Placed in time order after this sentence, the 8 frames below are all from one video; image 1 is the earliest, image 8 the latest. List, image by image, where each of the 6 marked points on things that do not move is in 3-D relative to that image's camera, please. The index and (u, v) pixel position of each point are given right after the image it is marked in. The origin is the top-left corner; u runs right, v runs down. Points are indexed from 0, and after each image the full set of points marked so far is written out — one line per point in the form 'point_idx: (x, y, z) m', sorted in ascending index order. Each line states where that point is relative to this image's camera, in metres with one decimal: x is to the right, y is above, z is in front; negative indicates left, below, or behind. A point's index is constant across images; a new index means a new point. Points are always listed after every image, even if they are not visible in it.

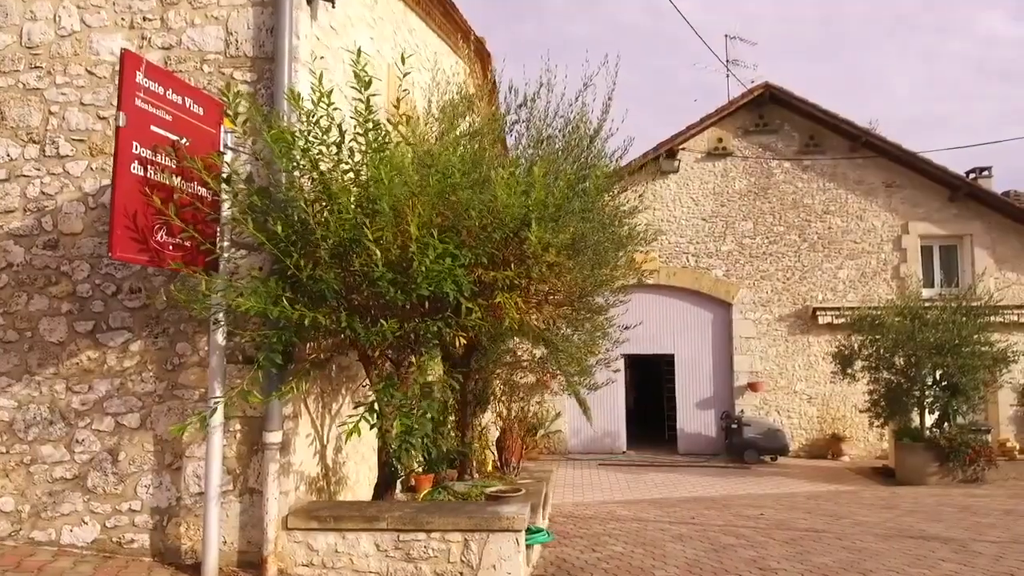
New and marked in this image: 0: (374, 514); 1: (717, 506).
0: (-0.7, -1.2, +4.0) m
1: (+2.5, -2.7, +9.2) m
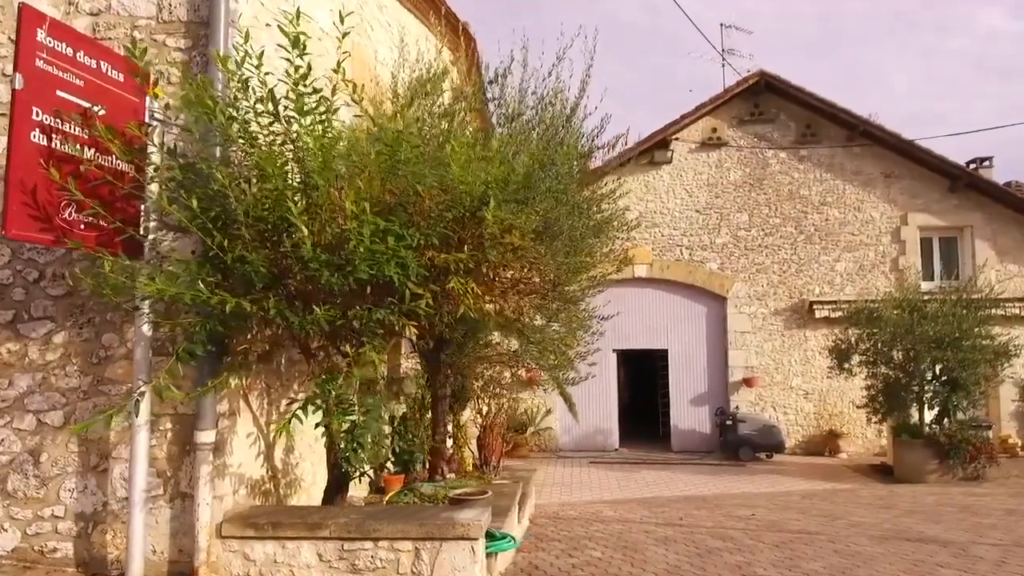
0: (-0.9, -1.1, +3.7) m
1: (+2.3, -2.6, +8.8) m
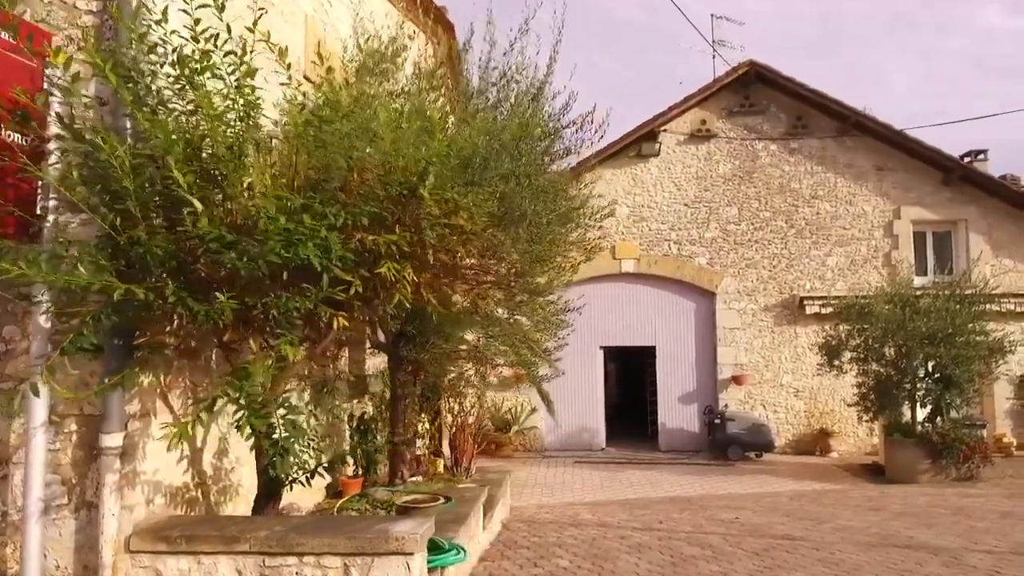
0: (-1.2, -1.1, +3.3) m
1: (+2.0, -2.5, +8.5) m
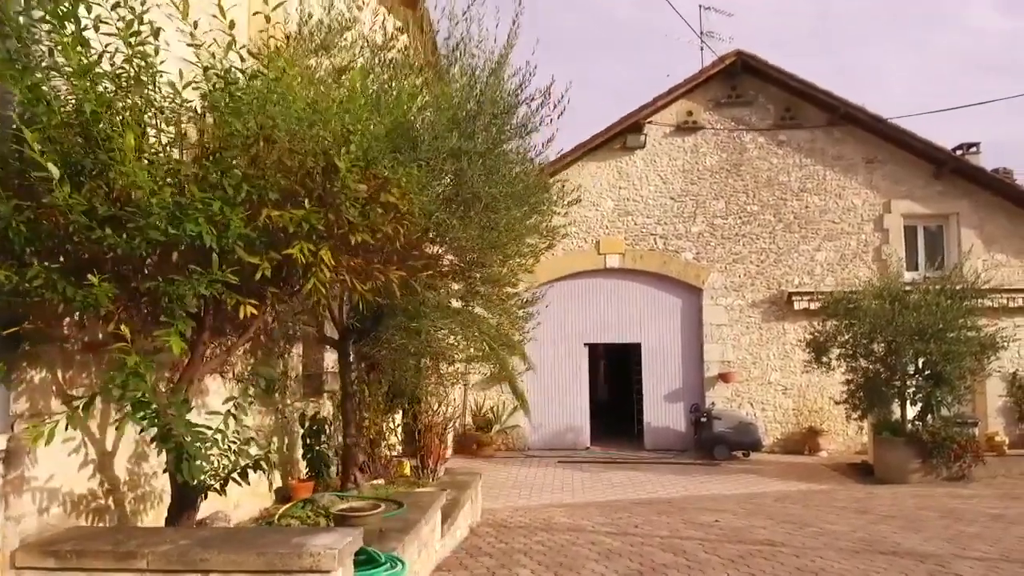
0: (-1.5, -1.0, +2.9) m
1: (+1.7, -2.4, +8.1) m
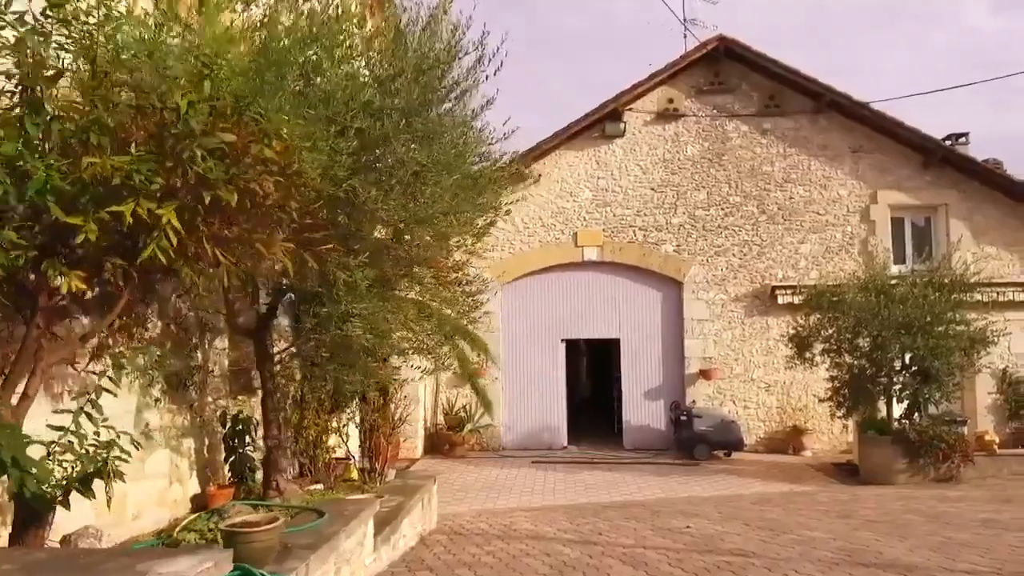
0: (-1.8, -0.9, +2.4) m
1: (+1.3, -2.3, +7.6) m
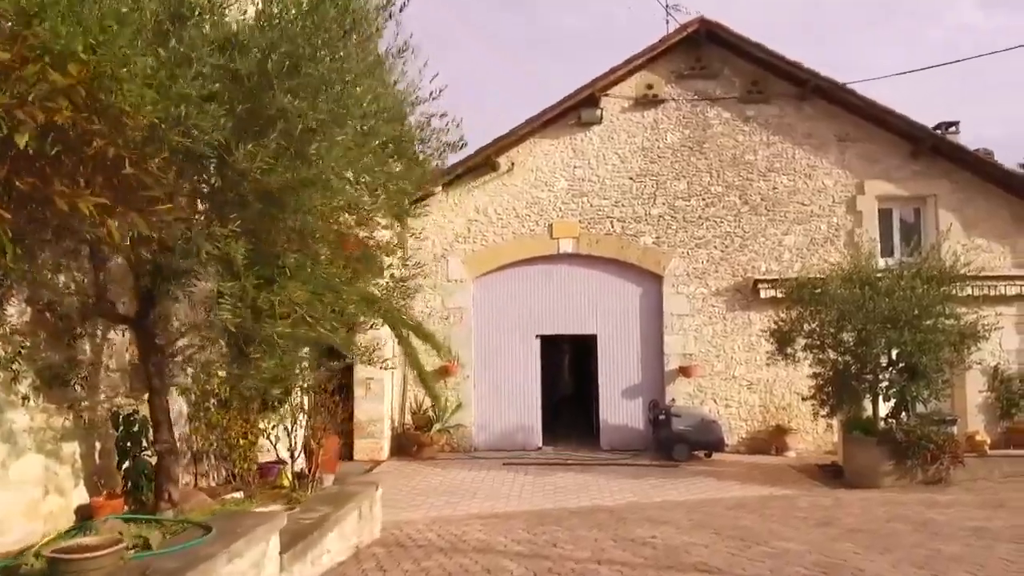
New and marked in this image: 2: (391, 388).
0: (-2.2, -0.8, +1.7) m
1: (+0.9, -2.2, +7.0) m
2: (-2.0, -1.7, +12.8) m
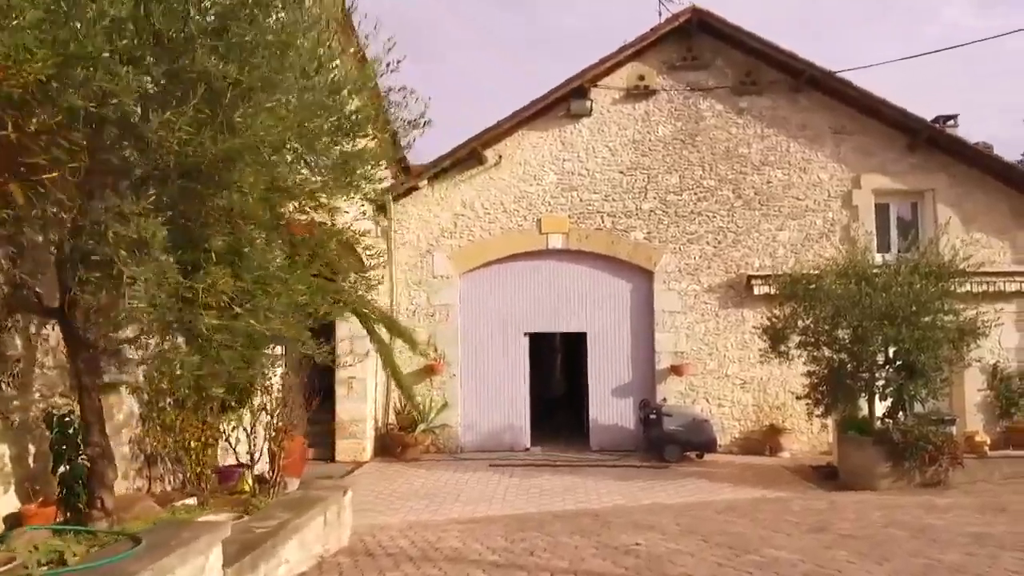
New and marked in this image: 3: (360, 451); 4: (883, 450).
0: (-2.4, -0.8, +1.4) m
1: (+0.7, -2.1, +6.7) m
2: (-2.3, -1.6, +12.5) m
3: (-2.4, -2.6, +11.8) m
4: (+4.5, -2.0, +9.2) m
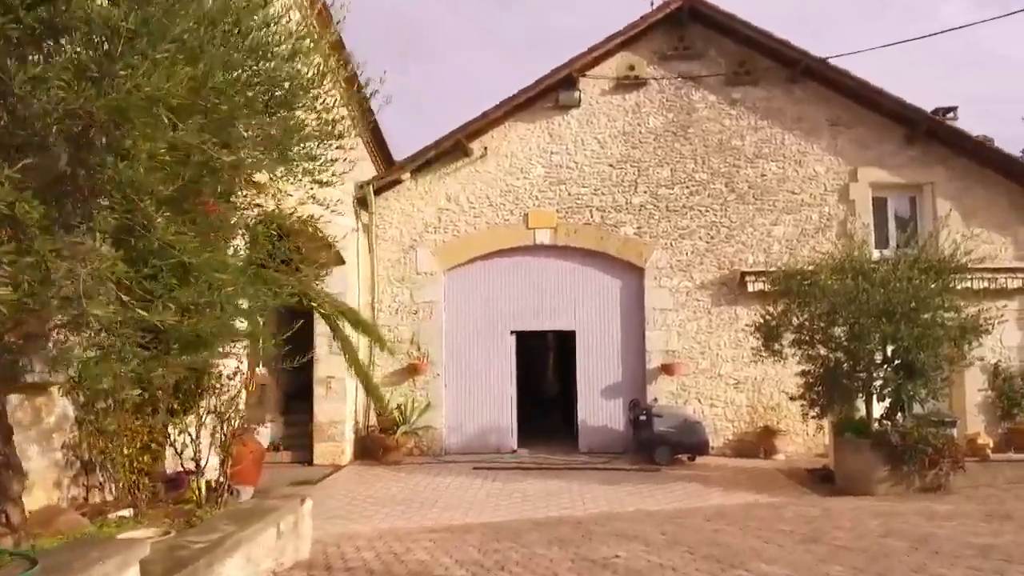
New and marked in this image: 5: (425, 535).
0: (-2.6, -0.7, +1.0) m
1: (+0.5, -2.1, +6.3) m
2: (-2.5, -1.6, +12.0) m
3: (-2.6, -2.5, +11.4) m
4: (+4.3, -1.9, +8.7) m
5: (-0.8, -2.2, +6.9) m
